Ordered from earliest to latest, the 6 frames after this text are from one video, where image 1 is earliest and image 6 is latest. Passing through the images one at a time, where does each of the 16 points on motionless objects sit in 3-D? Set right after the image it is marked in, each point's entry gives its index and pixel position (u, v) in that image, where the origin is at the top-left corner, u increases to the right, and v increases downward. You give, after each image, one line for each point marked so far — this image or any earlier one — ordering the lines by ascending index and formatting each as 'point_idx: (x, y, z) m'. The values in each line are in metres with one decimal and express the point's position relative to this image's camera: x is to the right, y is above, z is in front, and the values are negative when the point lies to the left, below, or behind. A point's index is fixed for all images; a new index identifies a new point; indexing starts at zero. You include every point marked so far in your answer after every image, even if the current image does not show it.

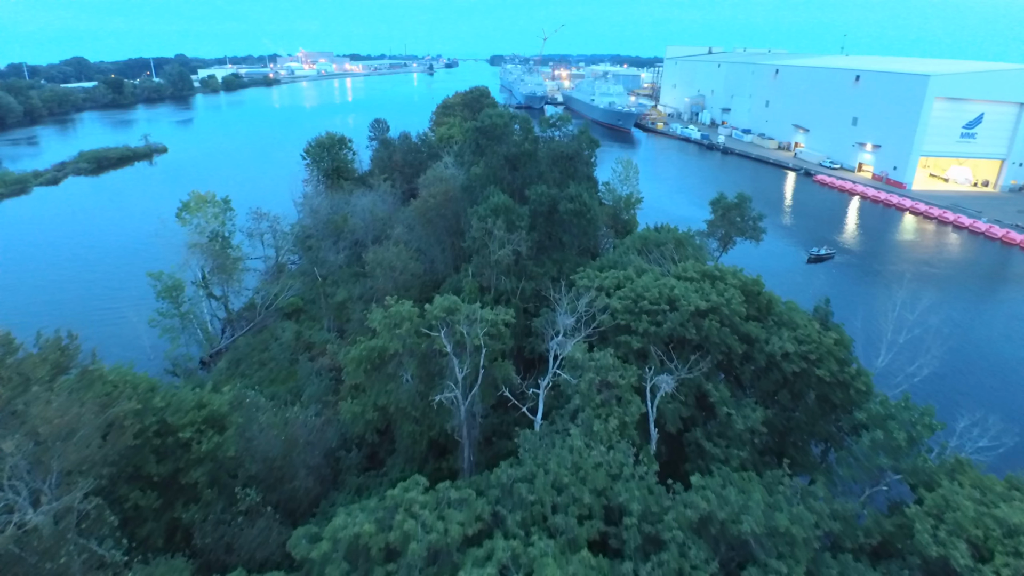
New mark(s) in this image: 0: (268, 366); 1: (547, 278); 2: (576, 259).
0: (-6.1, -2.0, +12.7) m
1: (+0.7, +0.2, +11.1) m
2: (+1.5, +0.7, +11.8) m
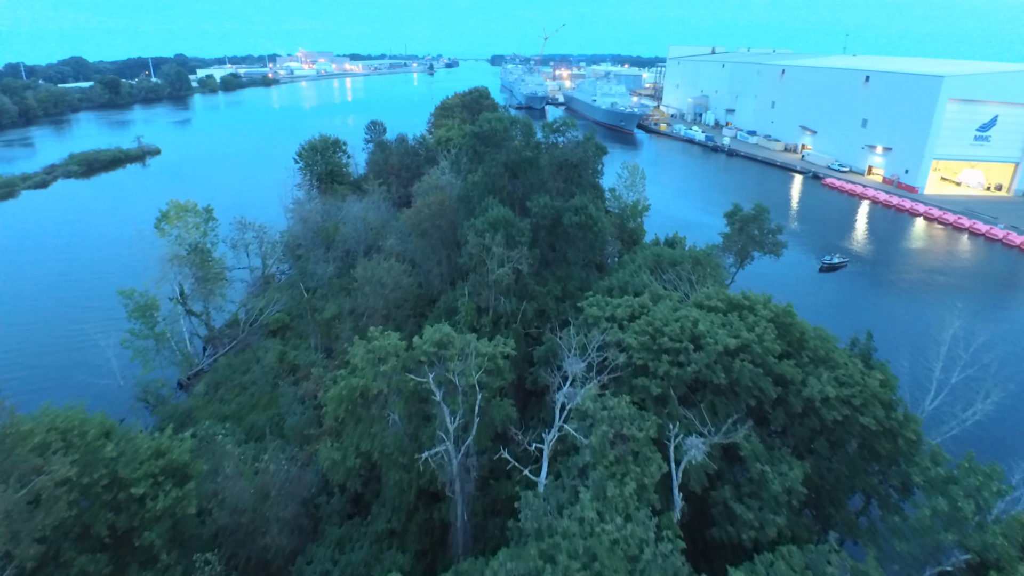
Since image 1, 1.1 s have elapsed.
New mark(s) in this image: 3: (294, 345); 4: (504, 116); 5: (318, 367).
0: (-6.1, -2.4, +11.7) m
1: (+0.7, -0.2, +10.1) m
2: (+1.5, +0.3, +10.9) m
3: (-5.7, -1.5, +13.4) m
4: (-0.2, +4.1, +12.3) m
5: (-4.4, -1.8, +11.7) m
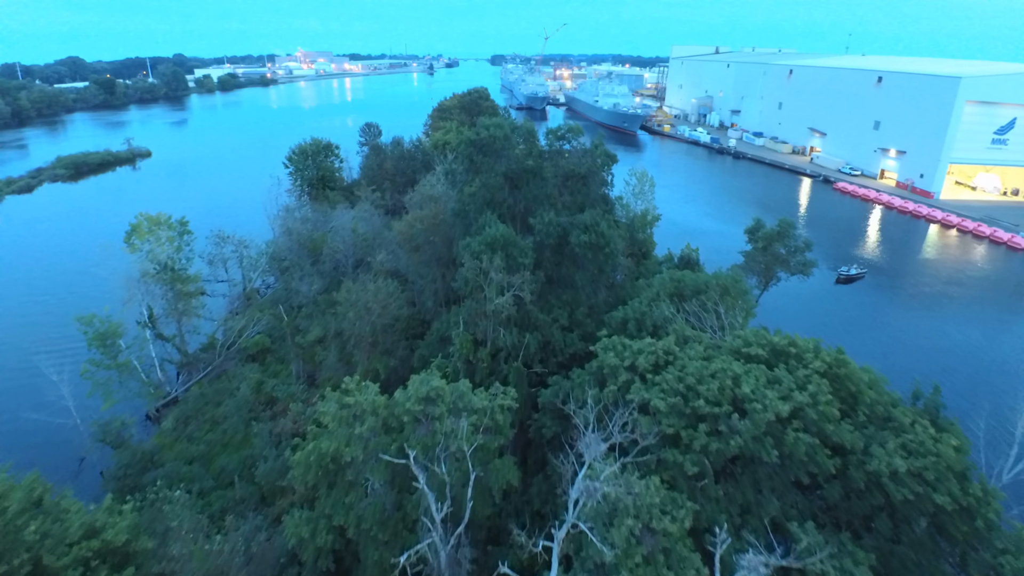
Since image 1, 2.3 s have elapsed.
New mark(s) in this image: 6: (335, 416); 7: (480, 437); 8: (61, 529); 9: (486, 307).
0: (-6.0, -2.9, +10.6) m
1: (+0.8, -0.7, +9.0) m
2: (+1.5, -0.2, +9.7) m
3: (-5.7, -2.0, +12.2) m
4: (-0.2, +3.6, +11.1) m
5: (-4.4, -2.4, +10.6) m
6: (-2.0, -1.5, +5.9) m
7: (-0.4, -1.8, +6.0) m
8: (-5.1, -2.7, +5.7) m
9: (-0.4, -0.3, +8.6) m
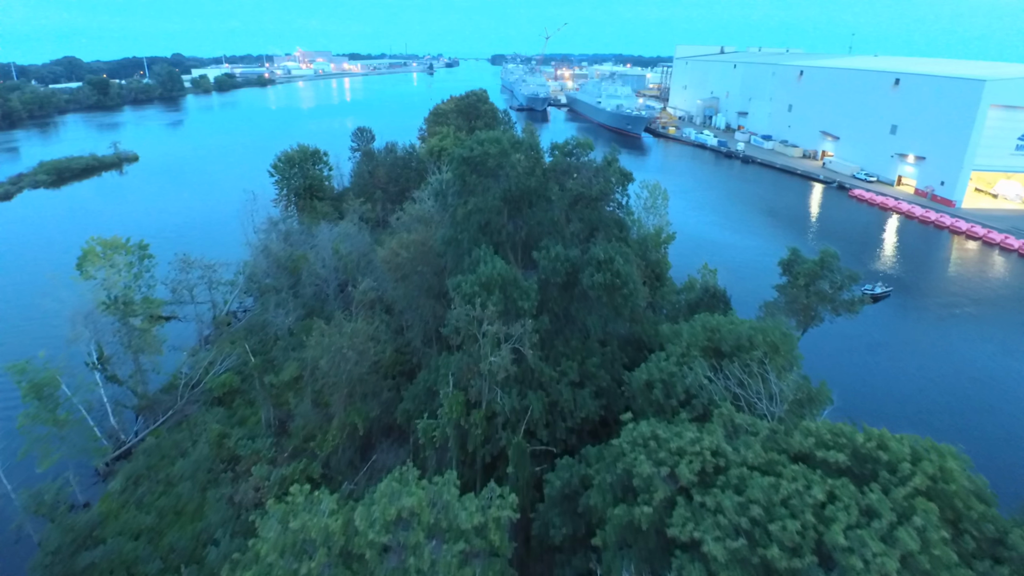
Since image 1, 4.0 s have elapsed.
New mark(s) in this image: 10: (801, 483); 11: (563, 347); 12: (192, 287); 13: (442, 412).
0: (-6.0, -3.6, +9.1) m
1: (+0.8, -1.5, +7.5) m
2: (+1.5, -1.0, +8.3) m
3: (-5.7, -2.7, +10.8) m
4: (-0.2, +2.9, +9.7) m
5: (-4.4, -3.1, +9.1) m
6: (-2.0, -2.2, +4.5) m
7: (-0.4, -2.5, +4.6) m
8: (-5.1, -3.4, +4.3) m
9: (-0.4, -1.1, +7.1) m
10: (+2.3, -1.6, +4.2) m
11: (+0.8, -0.9, +8.1) m
12: (-8.2, +0.1, +13.2) m
13: (-1.0, -1.7, +7.1) m
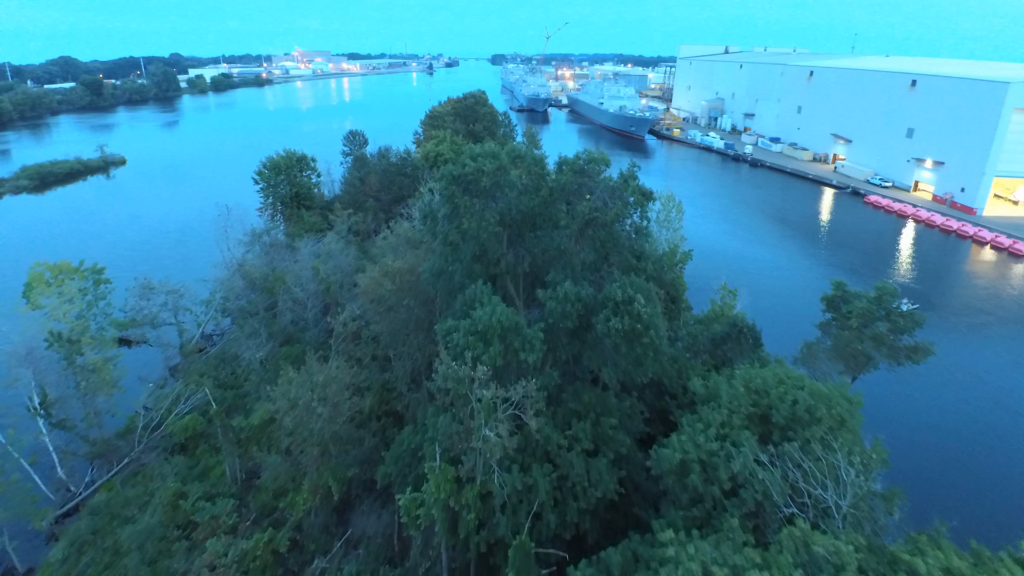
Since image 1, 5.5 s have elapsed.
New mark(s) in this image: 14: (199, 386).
0: (-6.0, -4.3, +7.8) m
1: (+0.8, -2.1, +6.2) m
2: (+1.5, -1.6, +6.9) m
3: (-5.7, -3.4, +9.5) m
4: (-0.2, +2.3, +8.4) m
5: (-4.4, -3.7, +7.8) m
6: (-2.0, -2.8, +3.2) m
7: (-0.4, -3.1, +3.2) m
8: (-5.0, -4.0, +2.9) m
9: (-0.4, -1.7, +5.8) m
10: (+2.3, -2.2, +2.9) m
11: (+0.8, -1.5, +6.8) m
12: (-8.1, -0.5, +11.8) m
13: (-0.9, -2.4, +5.7) m
14: (-6.7, -2.1, +11.0) m
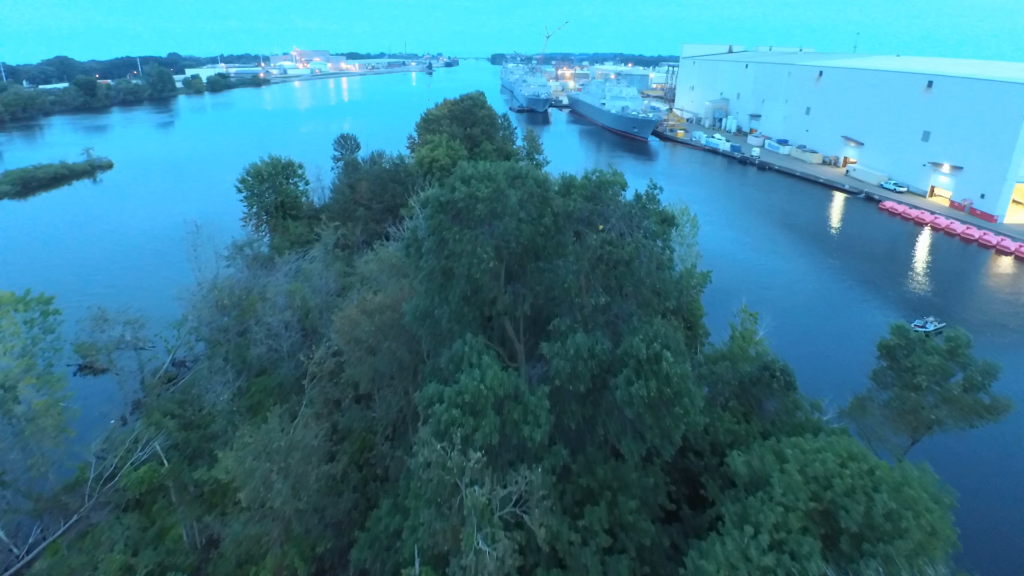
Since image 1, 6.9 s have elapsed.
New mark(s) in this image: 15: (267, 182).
0: (-6.0, -4.9, +6.6) m
1: (+0.7, -2.7, +5.0) m
2: (+1.5, -2.2, +5.7) m
3: (-5.7, -3.9, +8.3) m
4: (-0.2, +1.7, +7.1) m
5: (-4.4, -4.3, +6.6) m
6: (-2.1, -3.4, +2.0) m
7: (-0.4, -3.7, +2.0) m
8: (-5.1, -4.6, +1.7) m
9: (-0.4, -2.3, +4.6) m
10: (+2.3, -2.8, +1.7) m
11: (+0.8, -2.1, +5.6) m
12: (-8.2, -1.1, +10.6) m
13: (-1.0, -3.0, +4.5) m
14: (-6.7, -2.7, +9.8) m
15: (-9.0, +3.8, +19.0) m
